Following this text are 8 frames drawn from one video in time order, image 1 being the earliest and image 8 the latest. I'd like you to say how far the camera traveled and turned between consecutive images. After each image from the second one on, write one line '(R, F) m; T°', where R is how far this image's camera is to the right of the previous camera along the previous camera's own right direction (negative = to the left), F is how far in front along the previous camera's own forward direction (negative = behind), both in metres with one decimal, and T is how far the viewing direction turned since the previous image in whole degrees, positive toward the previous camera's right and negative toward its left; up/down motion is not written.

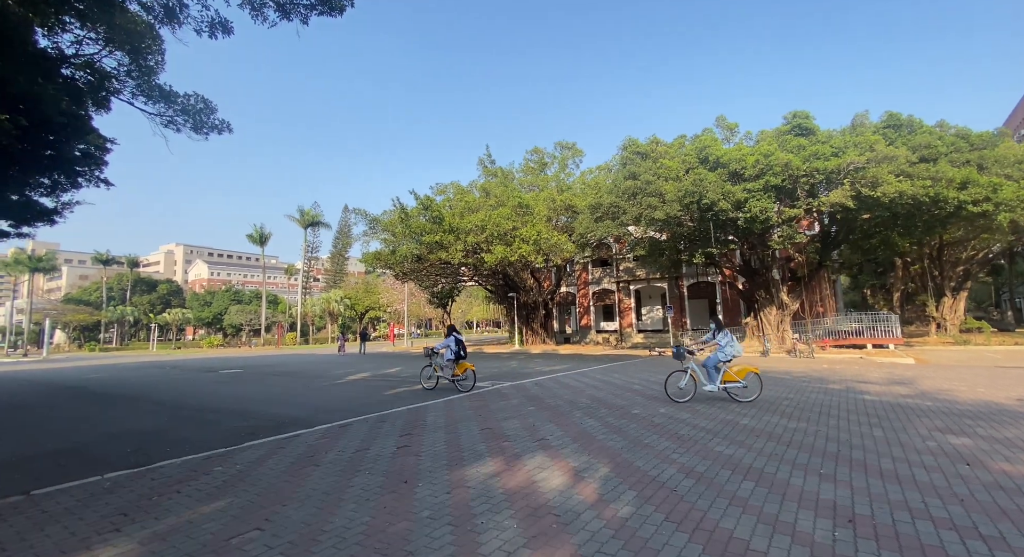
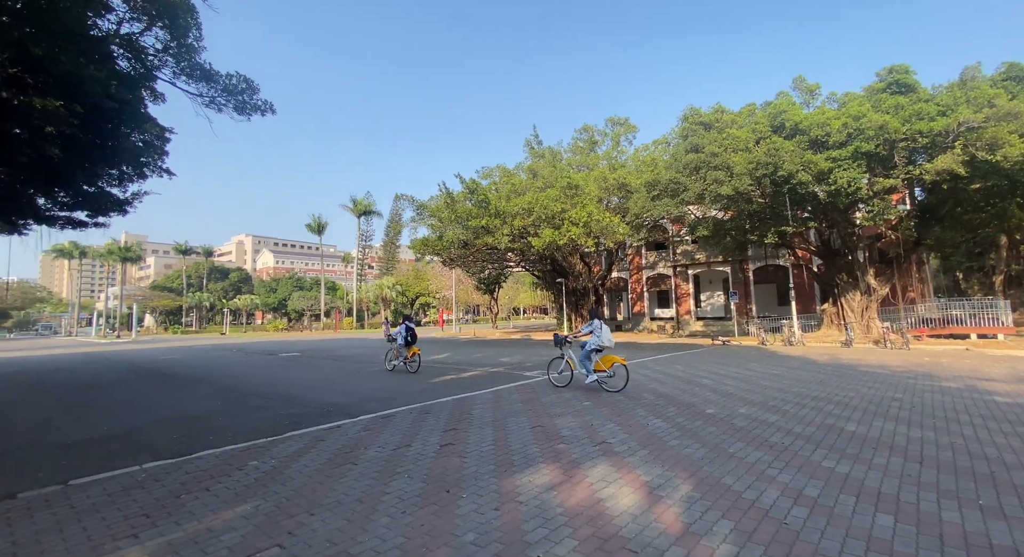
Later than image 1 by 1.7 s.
(-0.1, +0.6) m; -6°
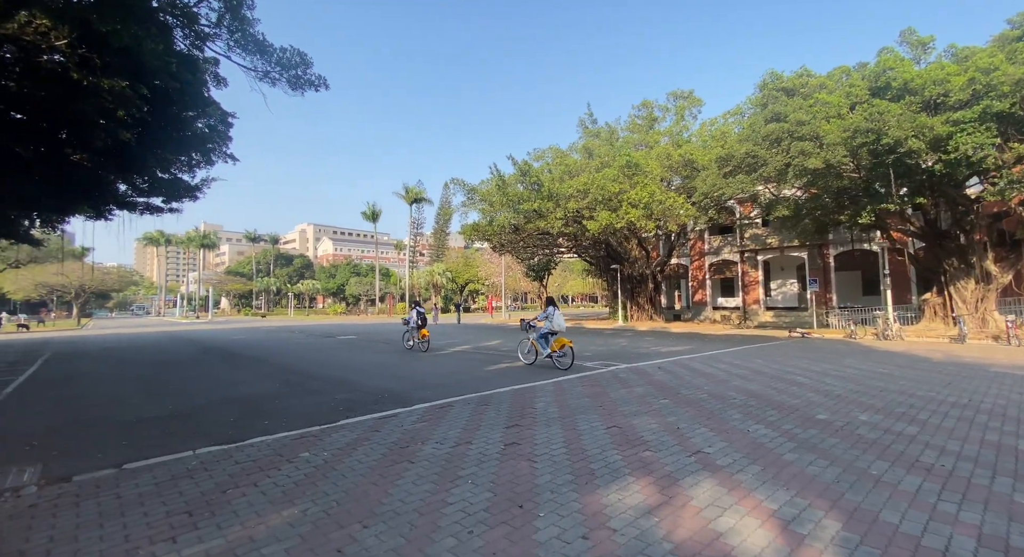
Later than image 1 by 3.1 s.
(-0.2, +0.6) m; -6°
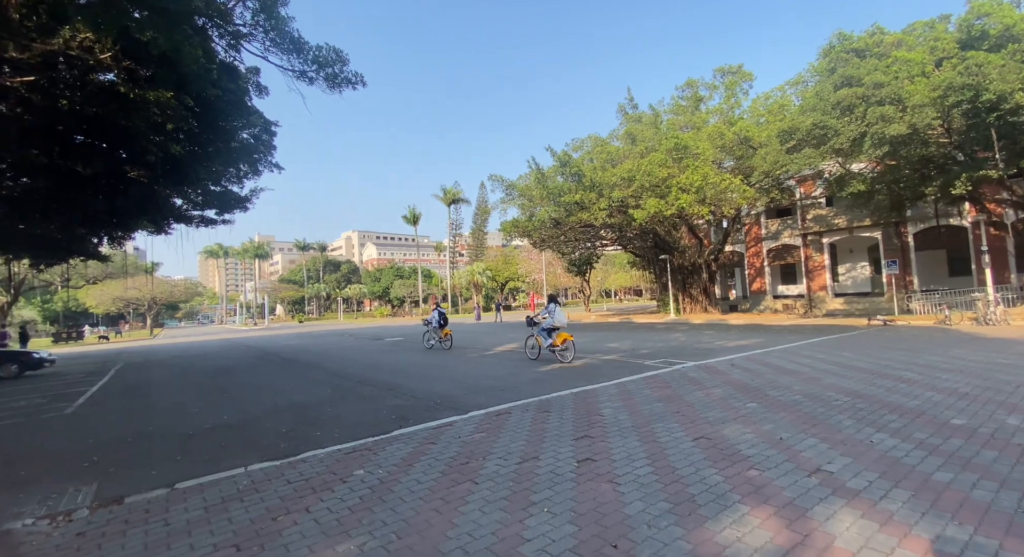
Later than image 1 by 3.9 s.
(-0.2, +0.5) m; -5°
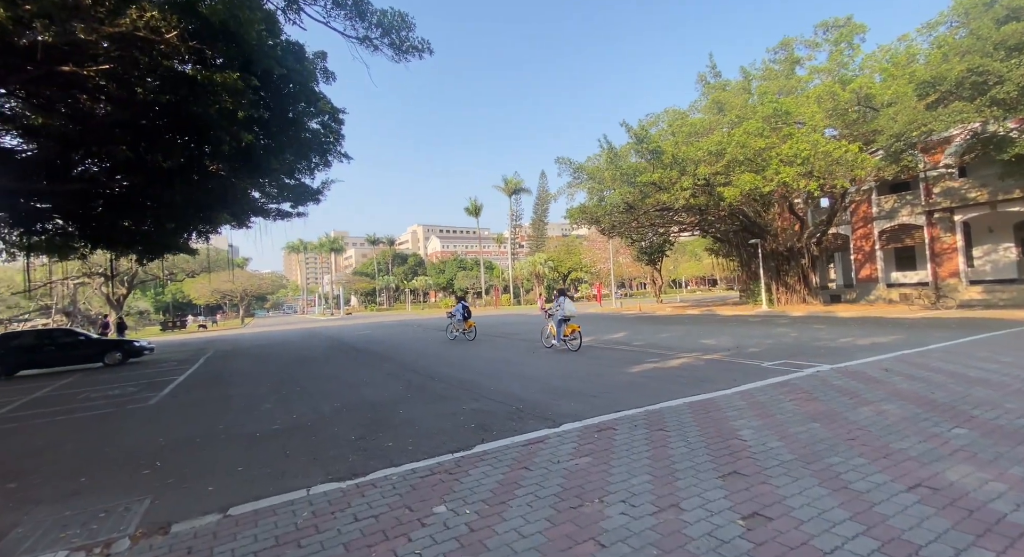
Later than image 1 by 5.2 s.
(-0.4, +1.0) m; -7°
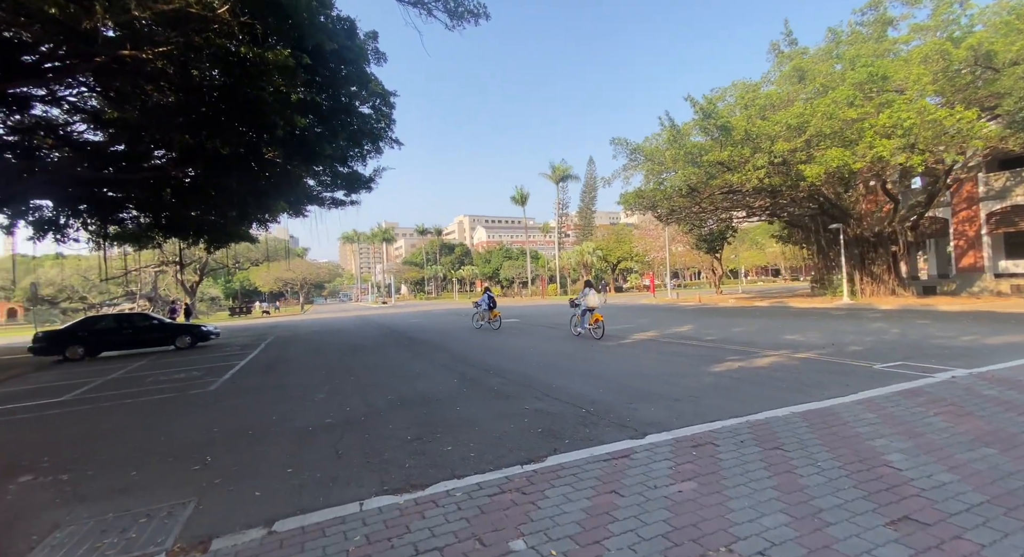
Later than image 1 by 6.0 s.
(-0.3, +0.6) m; -6°
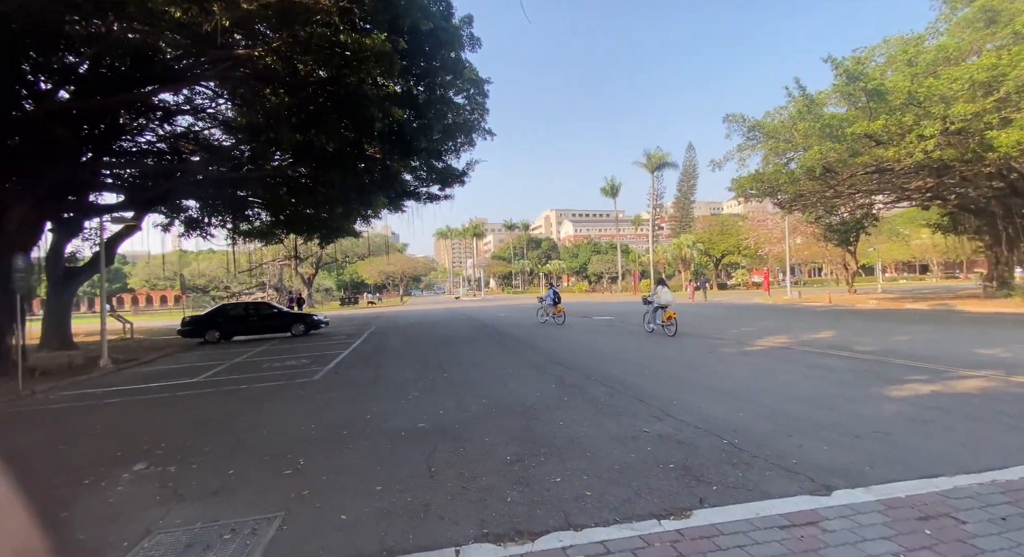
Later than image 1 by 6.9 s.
(-0.3, +0.8) m; -11°
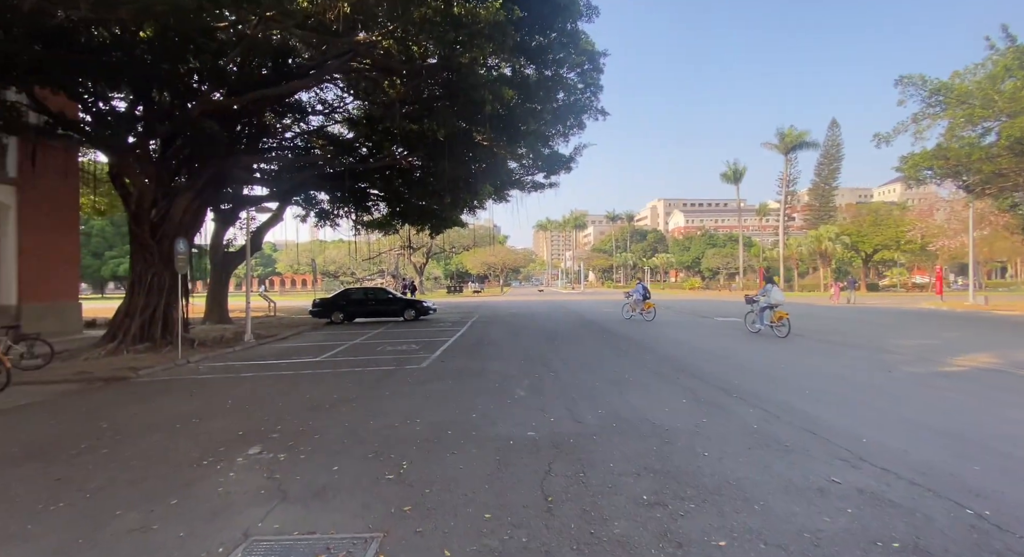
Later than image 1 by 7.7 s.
(-0.3, +0.8) m; -12°
